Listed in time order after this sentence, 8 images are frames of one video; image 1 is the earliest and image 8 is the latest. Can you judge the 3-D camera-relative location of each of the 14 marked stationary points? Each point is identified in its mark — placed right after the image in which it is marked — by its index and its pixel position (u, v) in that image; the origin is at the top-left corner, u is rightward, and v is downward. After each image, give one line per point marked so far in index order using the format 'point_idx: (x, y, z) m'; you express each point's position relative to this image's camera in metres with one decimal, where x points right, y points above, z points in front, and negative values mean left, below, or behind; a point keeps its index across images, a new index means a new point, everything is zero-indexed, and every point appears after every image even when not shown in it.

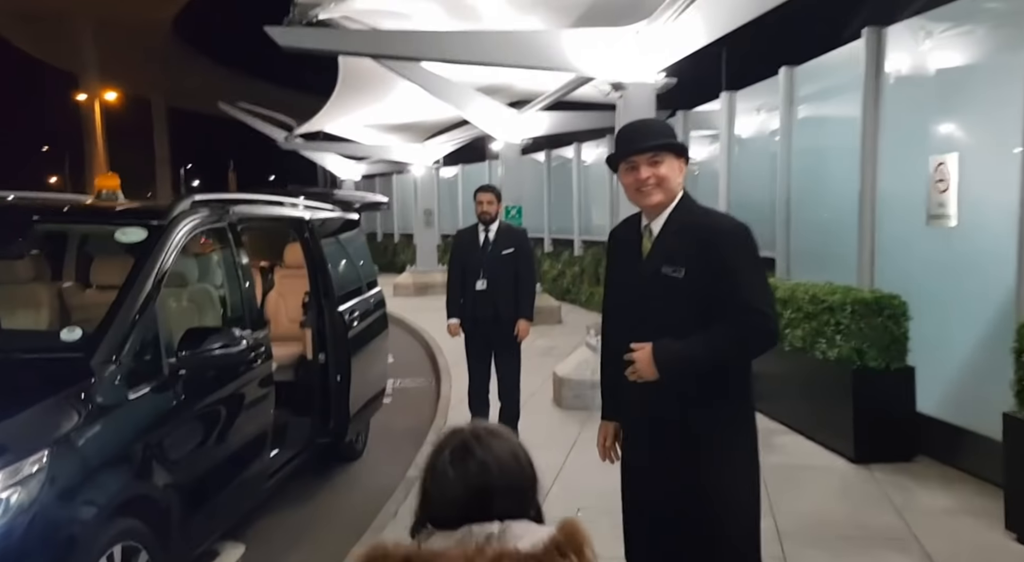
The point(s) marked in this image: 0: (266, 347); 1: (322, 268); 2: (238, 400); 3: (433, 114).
0: (-1.5, -0.4, +4.2) m
1: (-1.5, +0.1, +5.5) m
2: (-1.4, -0.6, +3.9) m
3: (-1.9, +3.9, +17.0) m
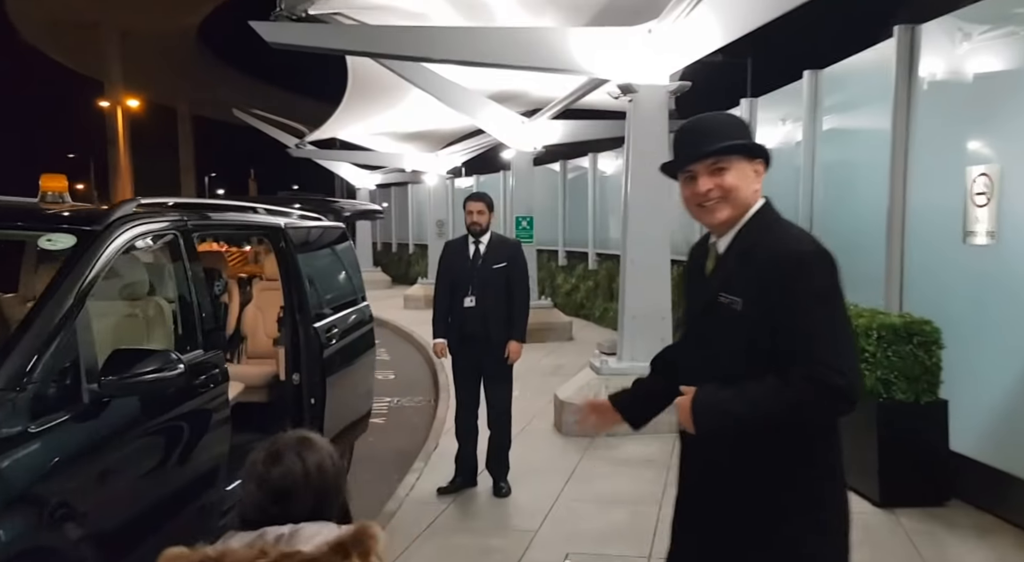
0: (-1.5, -0.5, +3.8) m
1: (-1.6, 0.0, +5.1) m
2: (-1.5, -0.7, +3.5) m
3: (-1.5, +3.7, +16.7) m
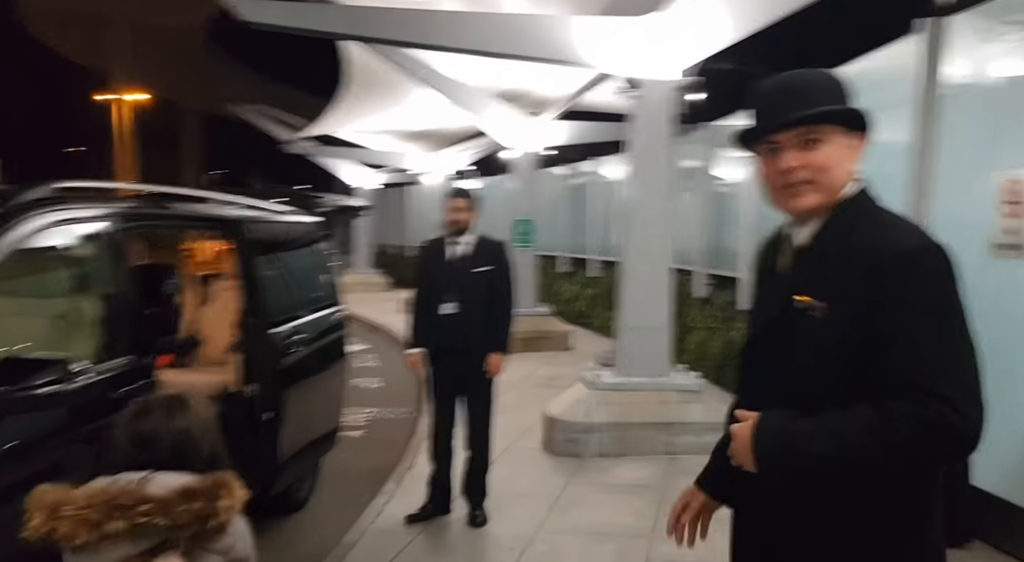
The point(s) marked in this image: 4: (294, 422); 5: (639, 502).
0: (-1.7, -0.5, +3.3) m
1: (-1.7, 0.0, +4.6) m
2: (-1.7, -0.7, +3.0) m
3: (-1.4, +3.6, +16.2) m
4: (-1.5, -0.9, +4.8) m
5: (+0.9, -1.6, +5.1) m
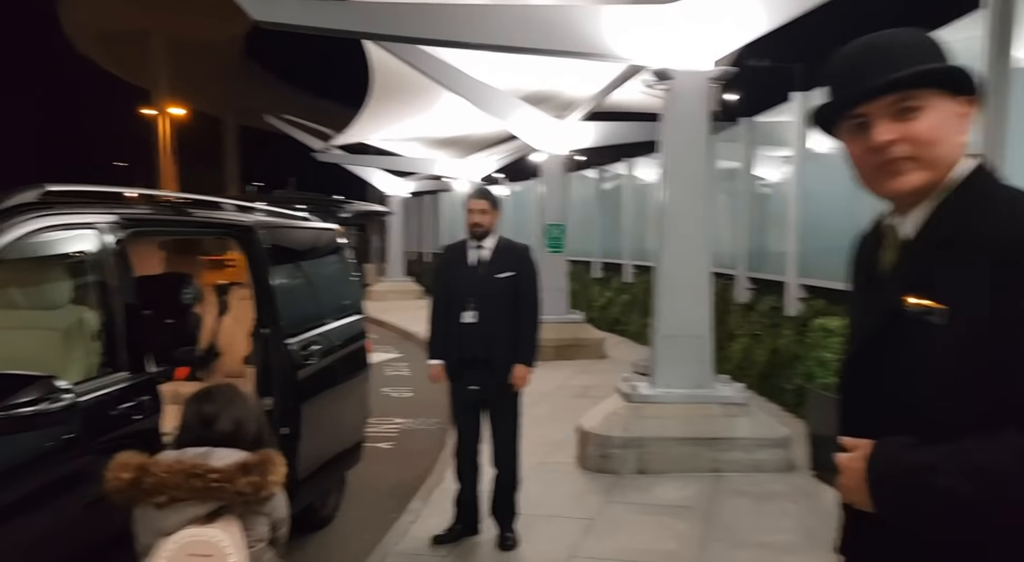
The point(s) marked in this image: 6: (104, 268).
0: (-1.6, -0.5, +3.1) m
1: (-1.5, -0.1, +4.4) m
2: (-1.6, -0.7, +2.8) m
3: (-0.7, +3.4, +16.1) m
4: (-1.3, -1.0, +4.6) m
5: (+1.1, -1.6, +4.7) m
6: (-1.7, +0.1, +3.0) m
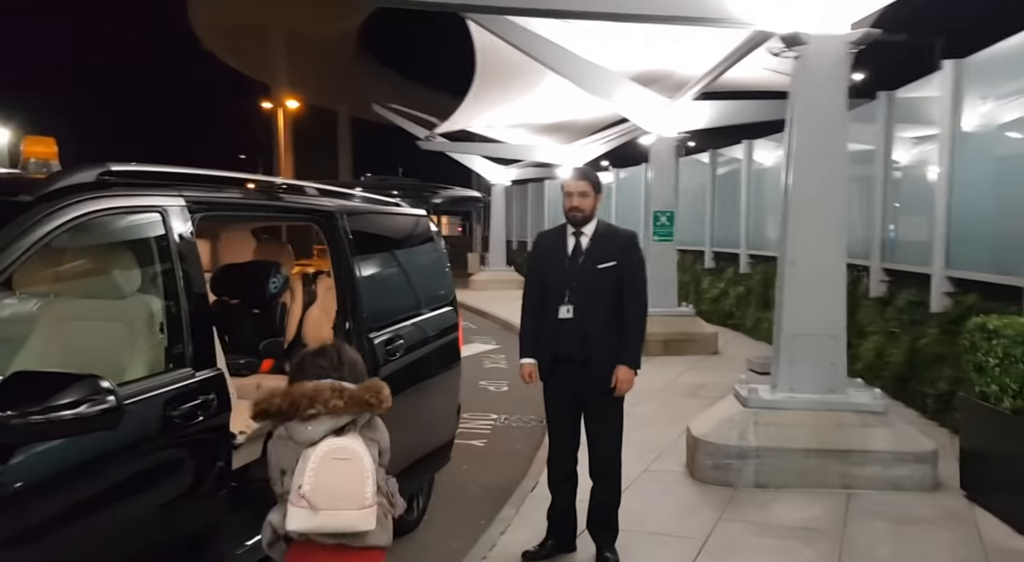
0: (-1.2, -0.5, +2.9) m
1: (-0.9, 0.0, +4.1) m
2: (-1.2, -0.7, +2.6) m
3: (+1.6, +3.6, +15.5) m
4: (-0.7, -0.9, +4.3) m
5: (+1.7, -1.5, +4.1) m
6: (-1.4, +0.1, +2.8) m
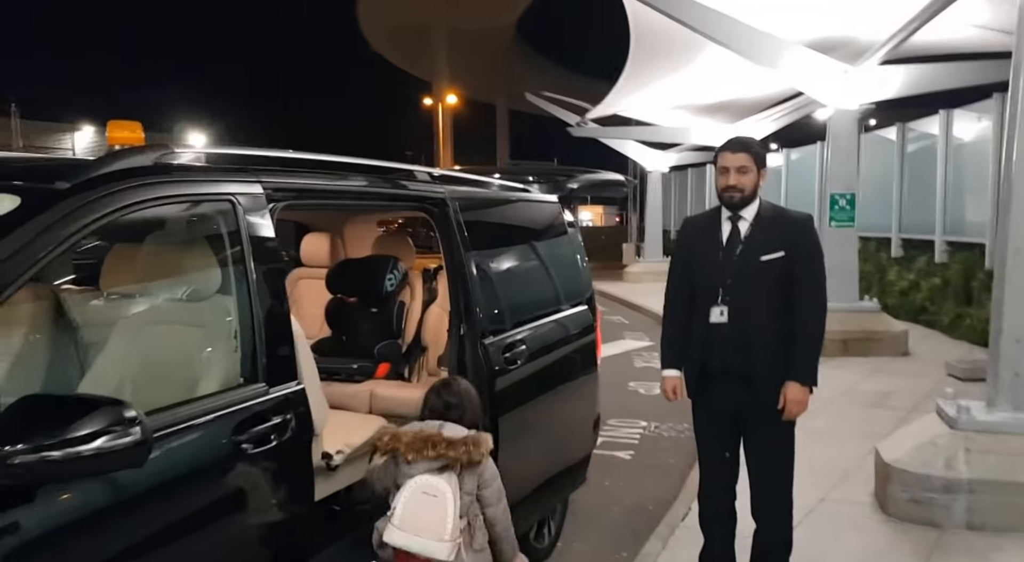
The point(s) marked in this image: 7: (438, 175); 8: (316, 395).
0: (-0.7, -0.5, +2.5) m
1: (-0.2, 0.0, +3.7) m
2: (-0.8, -0.7, +2.3) m
3: (+4.6, +3.8, +14.2) m
4: (0.0, -0.9, +3.8) m
5: (+2.4, -1.5, +3.1) m
6: (-0.9, +0.1, +2.5) m
7: (-0.4, +0.6, +4.0) m
8: (-0.8, -0.4, +2.8) m
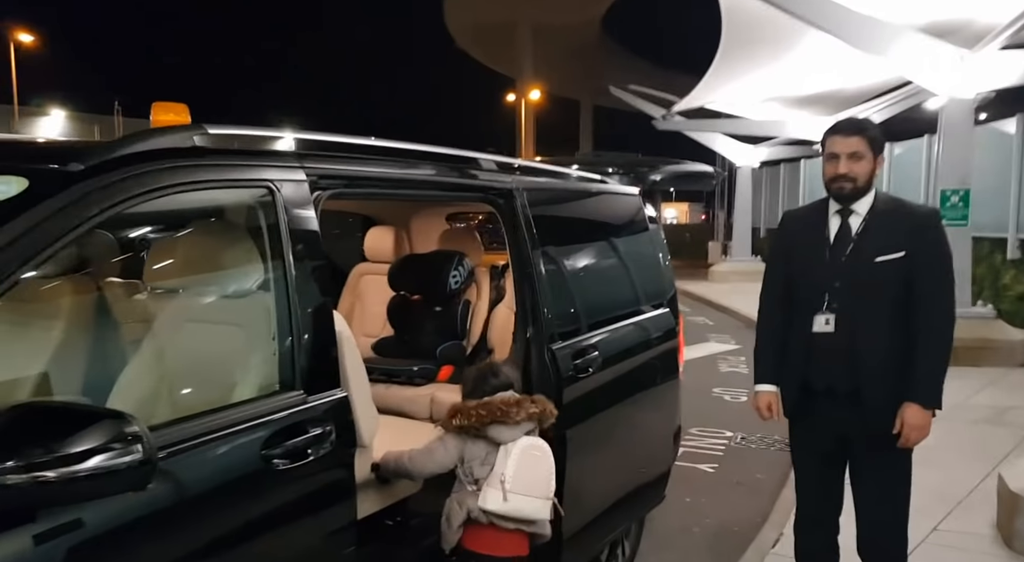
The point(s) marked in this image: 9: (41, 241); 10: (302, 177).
0: (-0.5, -0.4, +2.3) m
1: (+0.1, 0.0, +3.4) m
2: (-0.7, -0.7, +2.0) m
3: (+6.2, +3.8, +13.3) m
4: (+0.4, -0.9, +3.5) m
5: (+2.6, -1.6, +2.5) m
6: (-0.7, +0.1, +2.2) m
7: (0.0, +0.6, +3.7) m
8: (-0.5, -0.4, +2.5) m
9: (-1.0, +0.1, +1.6) m
10: (-0.7, +0.3, +2.4) m
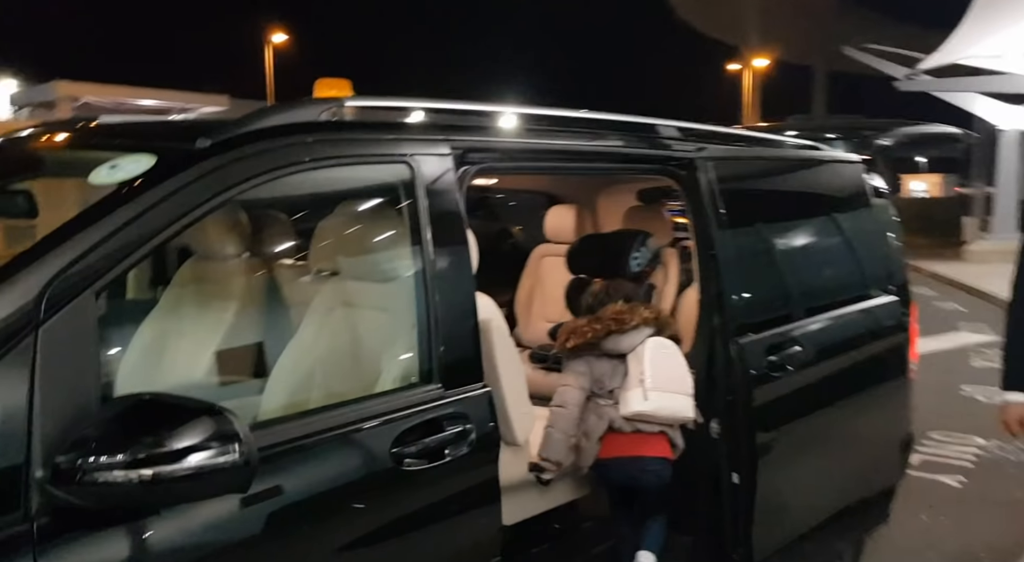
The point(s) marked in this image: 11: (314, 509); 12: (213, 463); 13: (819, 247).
0: (-0.1, -0.4, +2.1) m
1: (+0.9, +0.1, +2.9) m
2: (-0.3, -0.6, +1.9) m
3: (+9.6, +4.0, +10.6) m
4: (+1.1, -0.8, +3.0) m
5: (+3.0, -1.5, +1.5) m
6: (-0.3, +0.2, +2.1) m
7: (+0.8, +0.7, +3.3) m
8: (0.0, -0.4, +2.3) m
9: (-0.7, +0.1, +1.5) m
10: (-0.2, +0.4, +2.2) m
11: (-0.5, -0.5, +1.7) m
12: (-0.6, -0.3, +1.4) m
13: (+1.5, +0.2, +3.6) m
